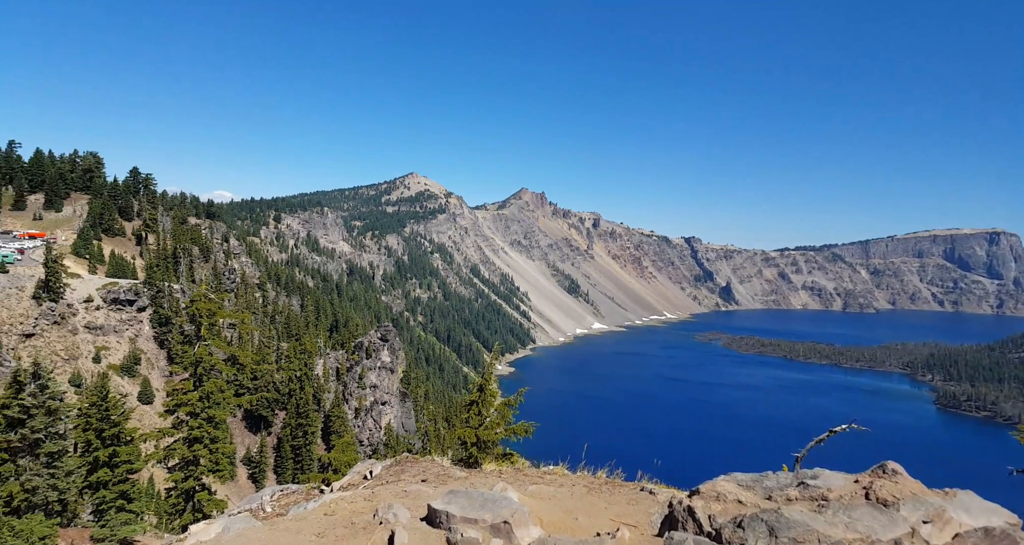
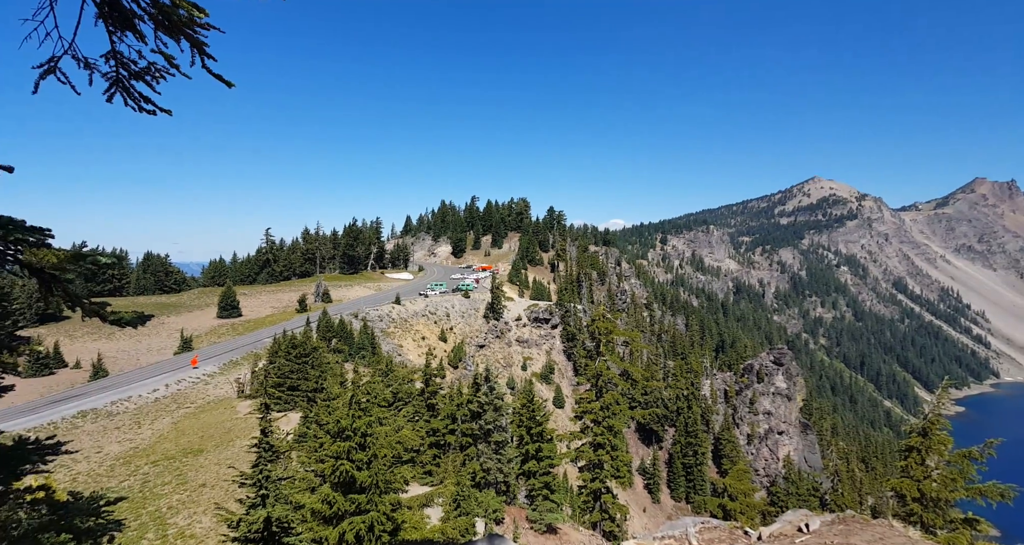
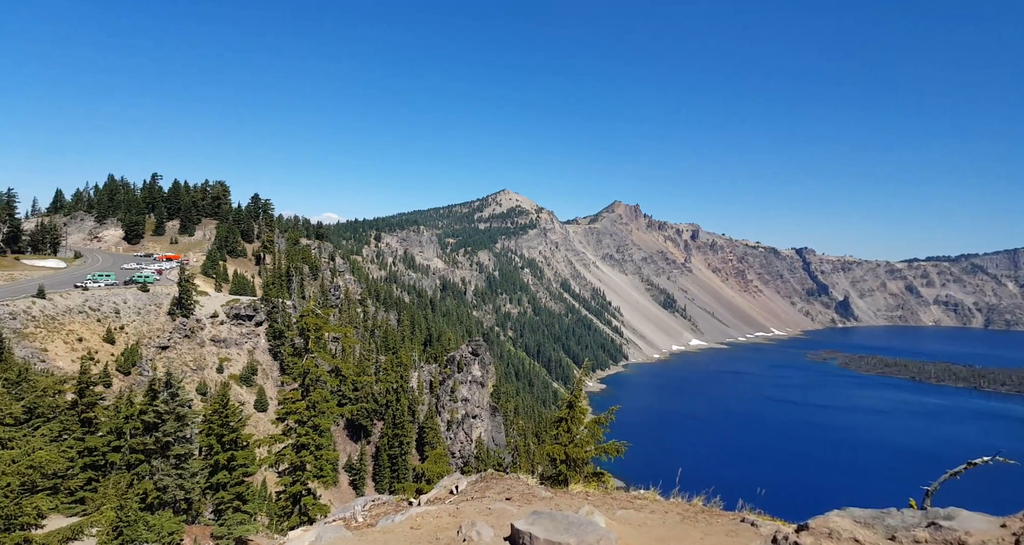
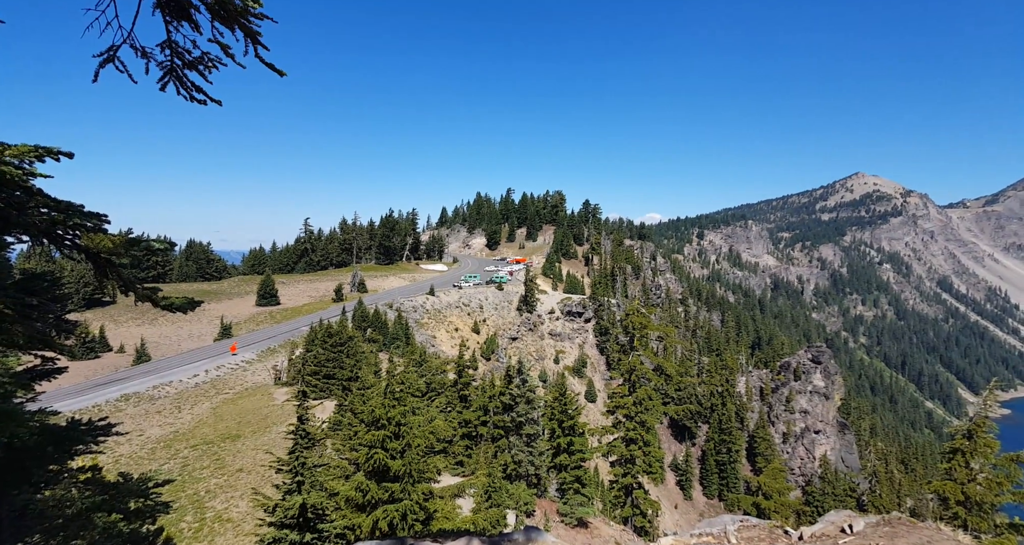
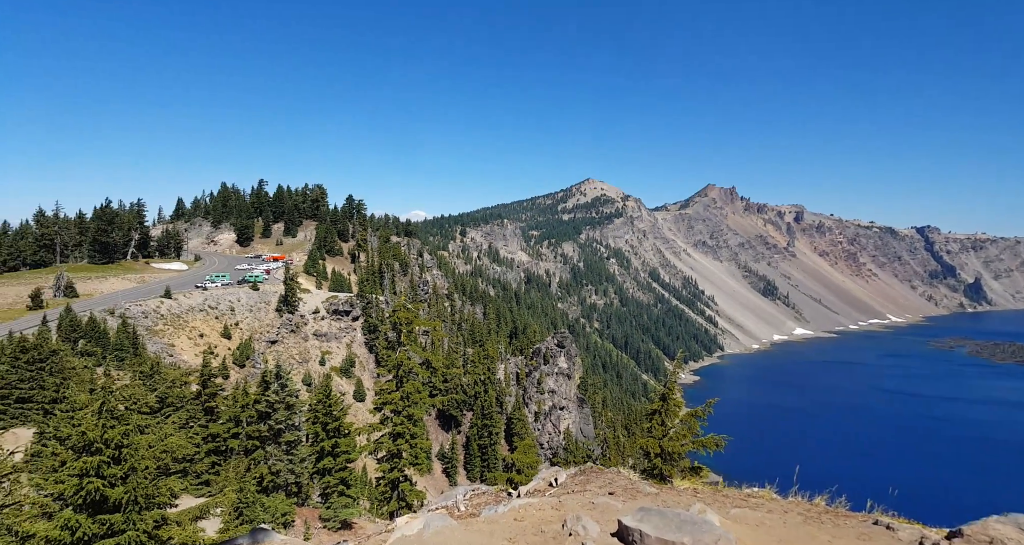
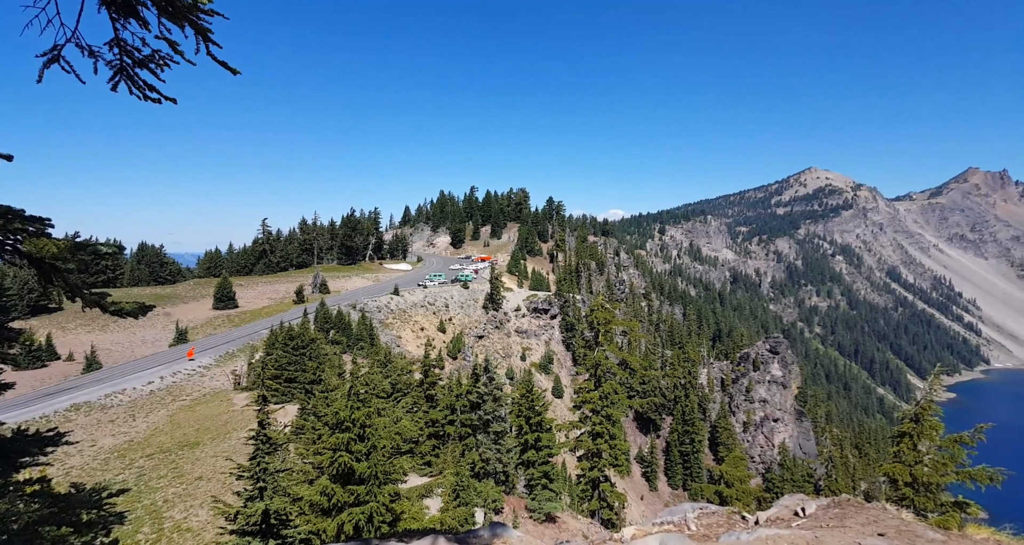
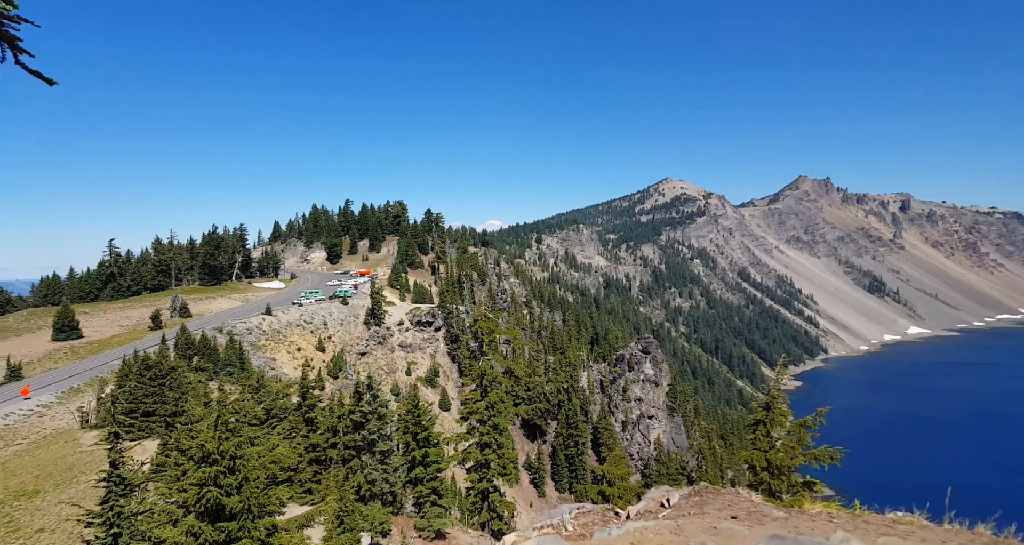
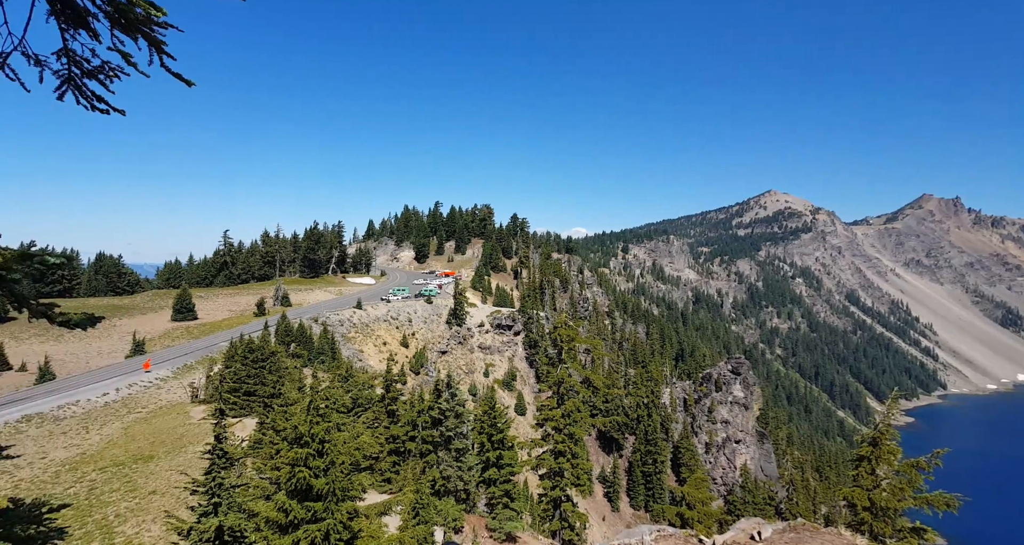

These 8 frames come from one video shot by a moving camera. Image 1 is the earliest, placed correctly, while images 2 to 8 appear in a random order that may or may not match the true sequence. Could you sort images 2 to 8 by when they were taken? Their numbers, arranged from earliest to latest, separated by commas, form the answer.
3, 5, 7, 8, 2, 4, 6
